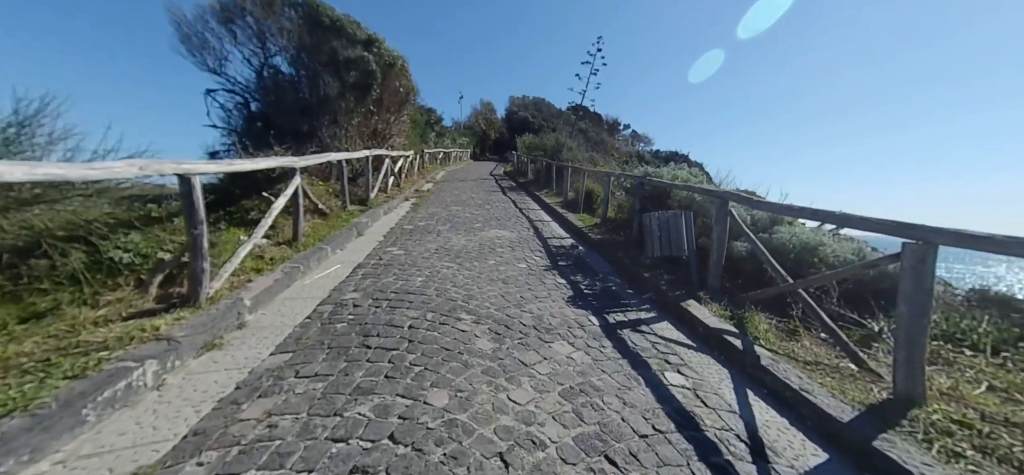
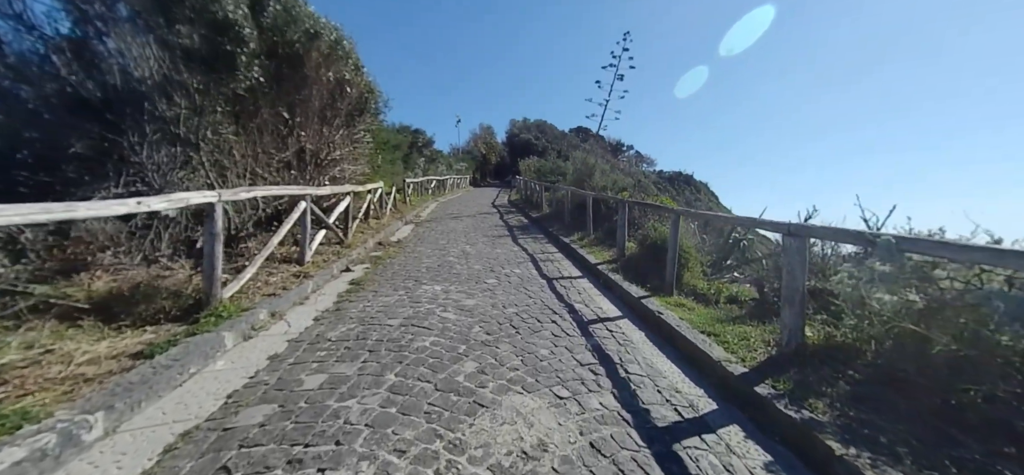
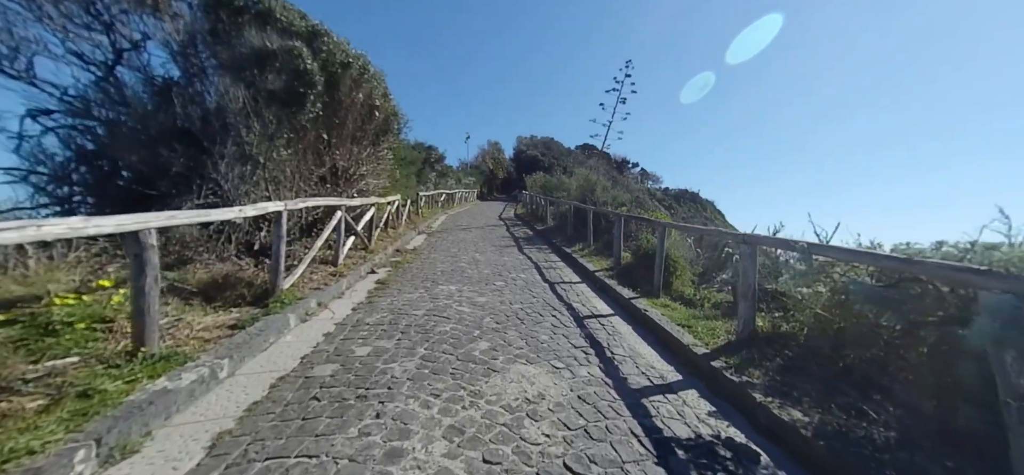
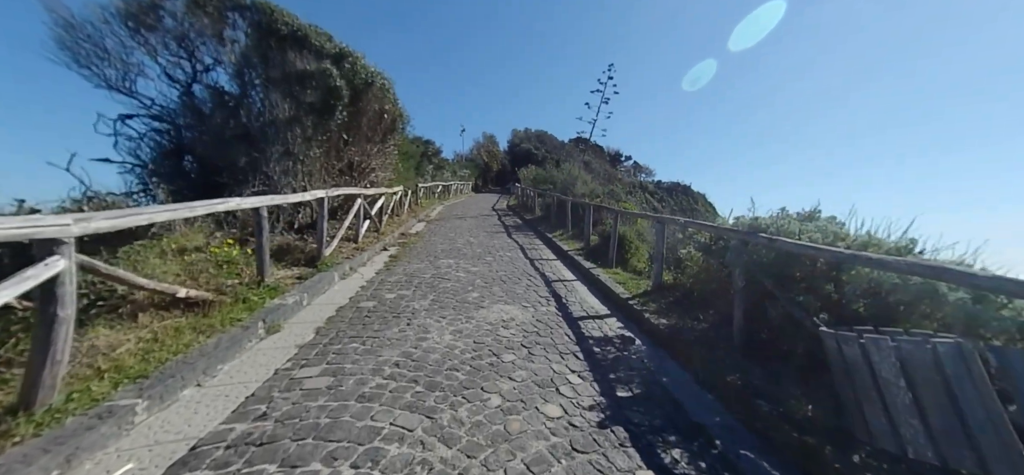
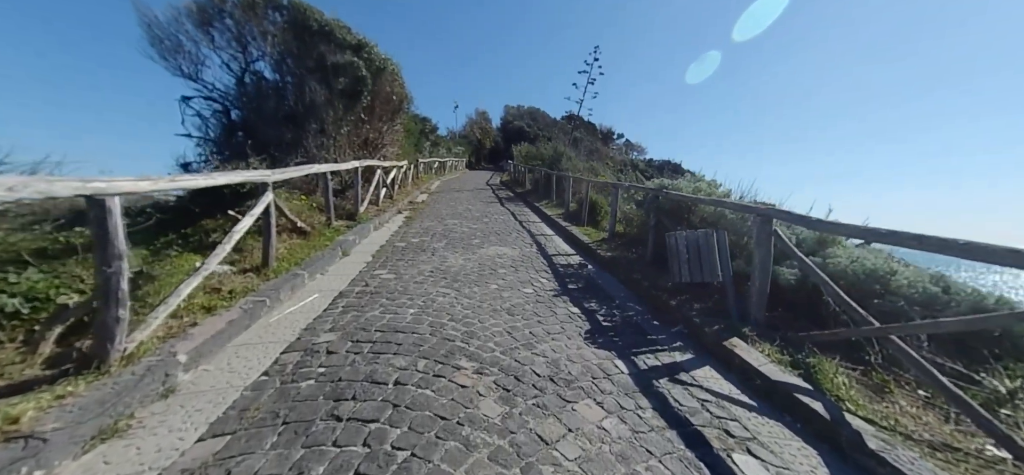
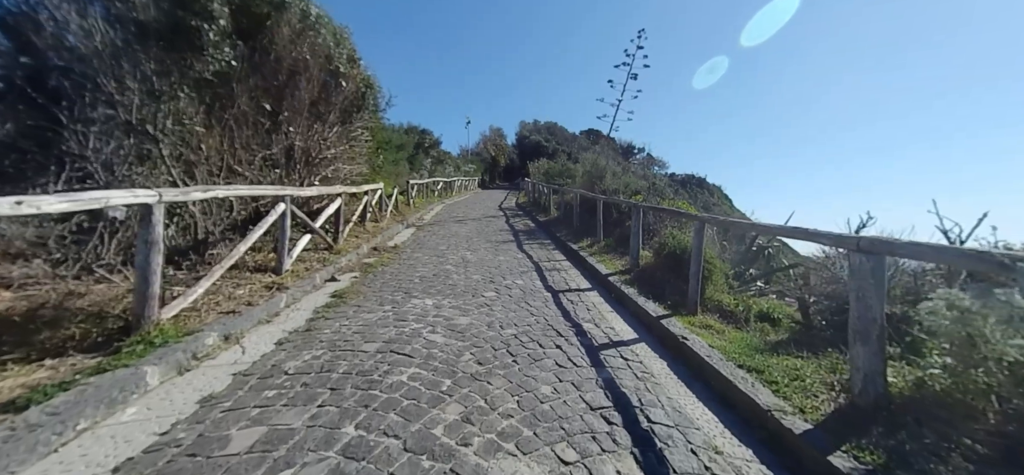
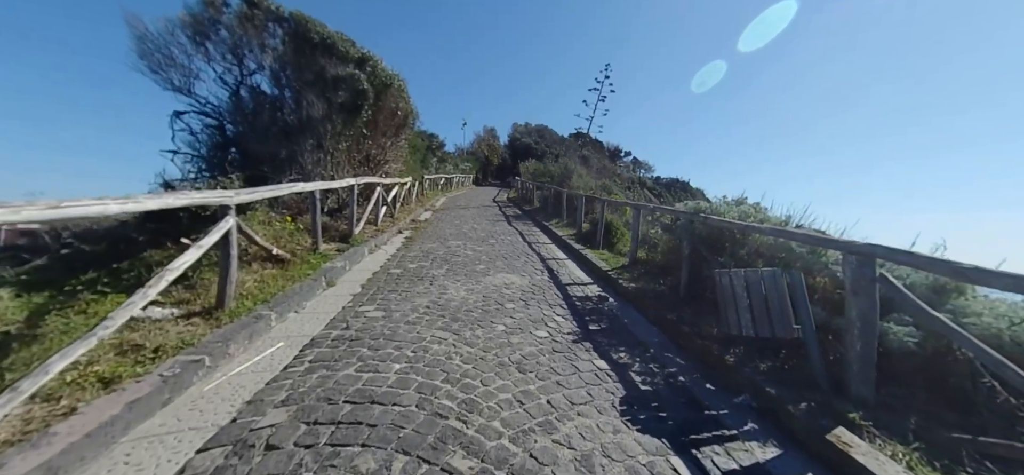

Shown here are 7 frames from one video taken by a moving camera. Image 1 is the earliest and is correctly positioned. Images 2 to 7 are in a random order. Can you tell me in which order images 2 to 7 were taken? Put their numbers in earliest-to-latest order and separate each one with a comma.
5, 7, 4, 3, 2, 6
